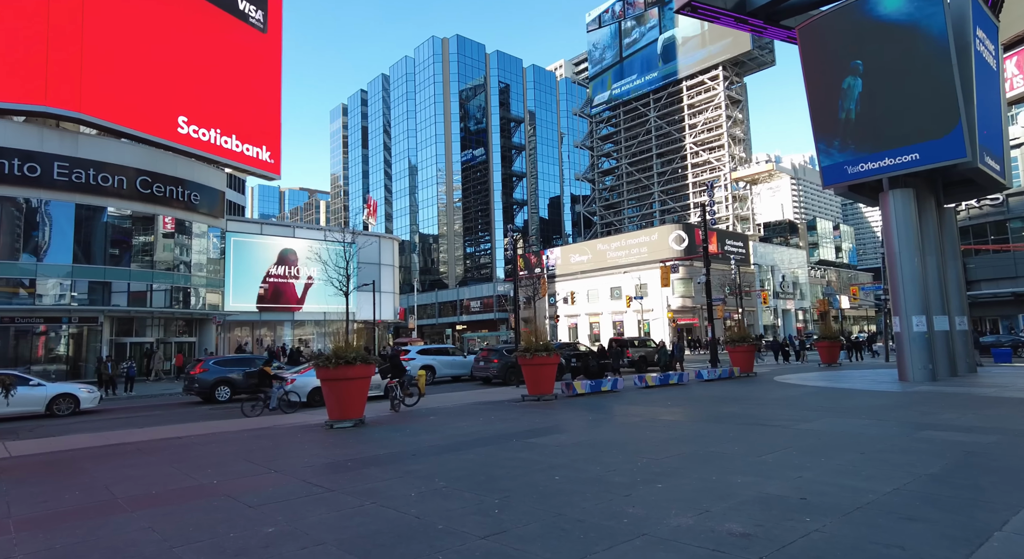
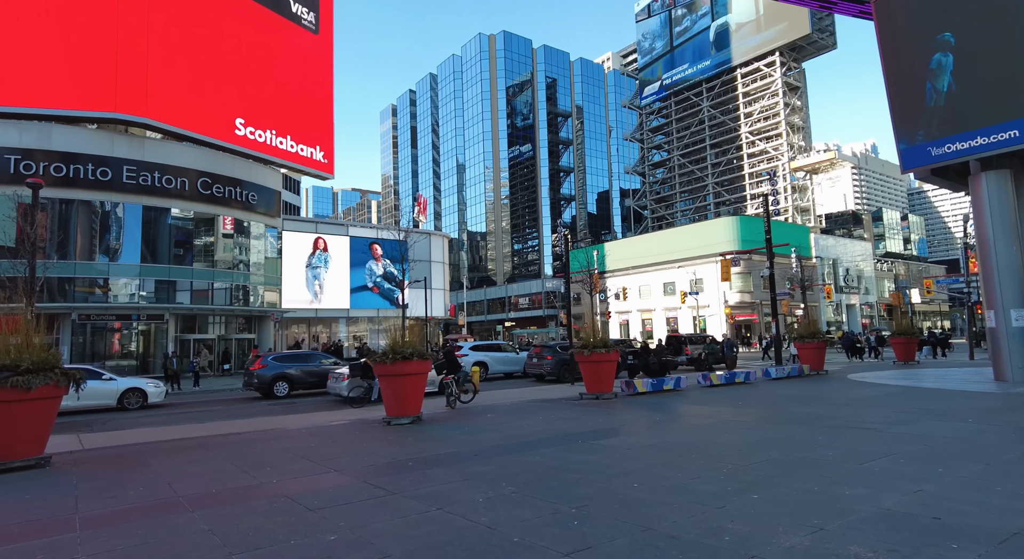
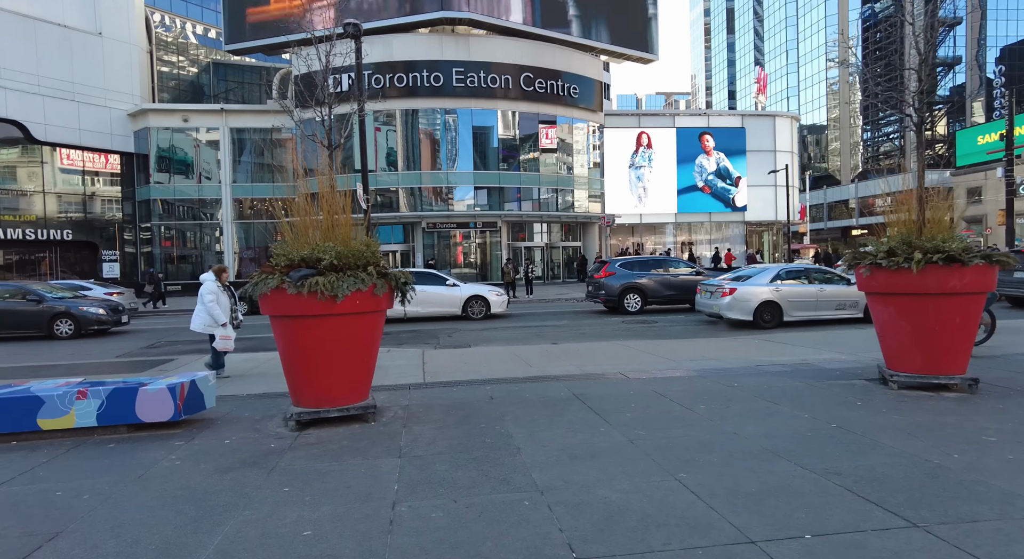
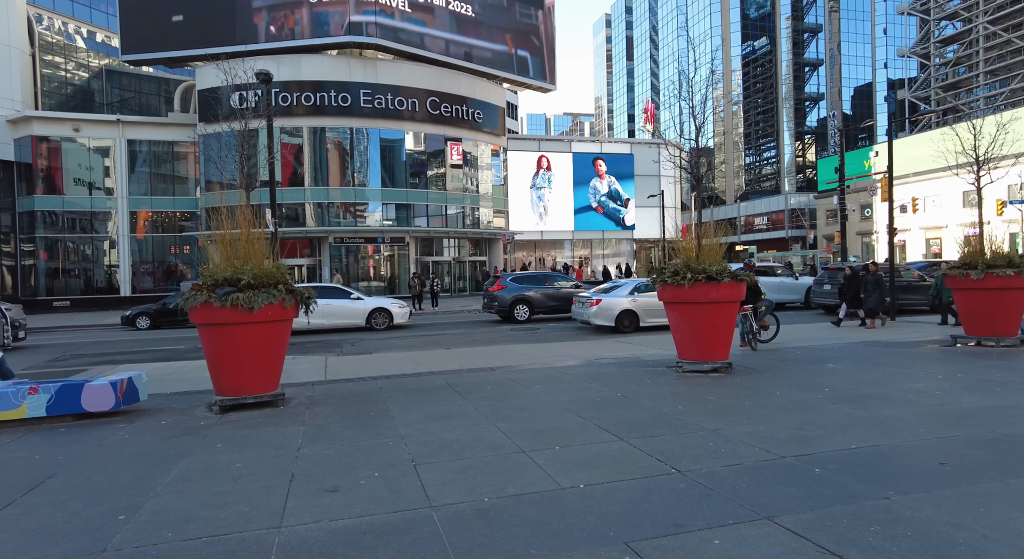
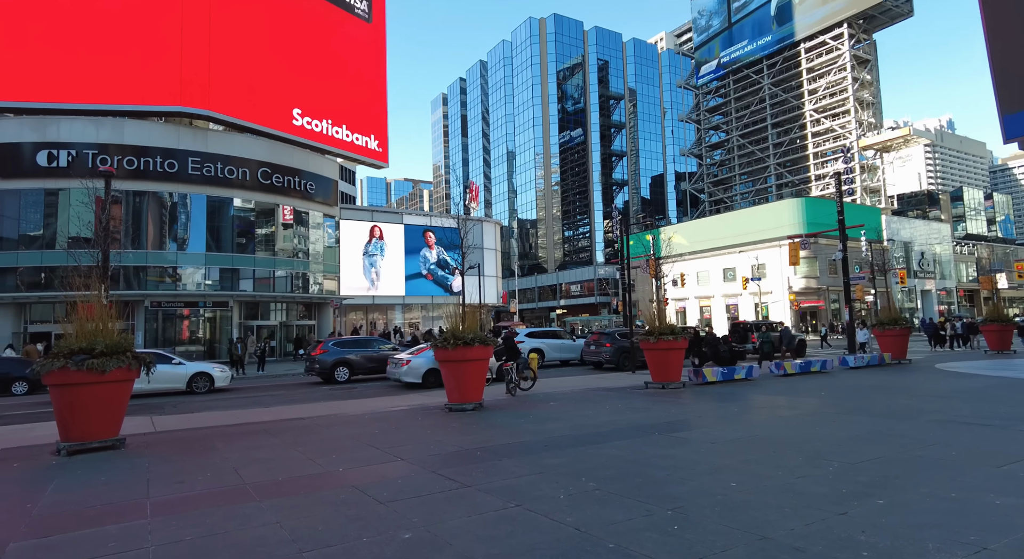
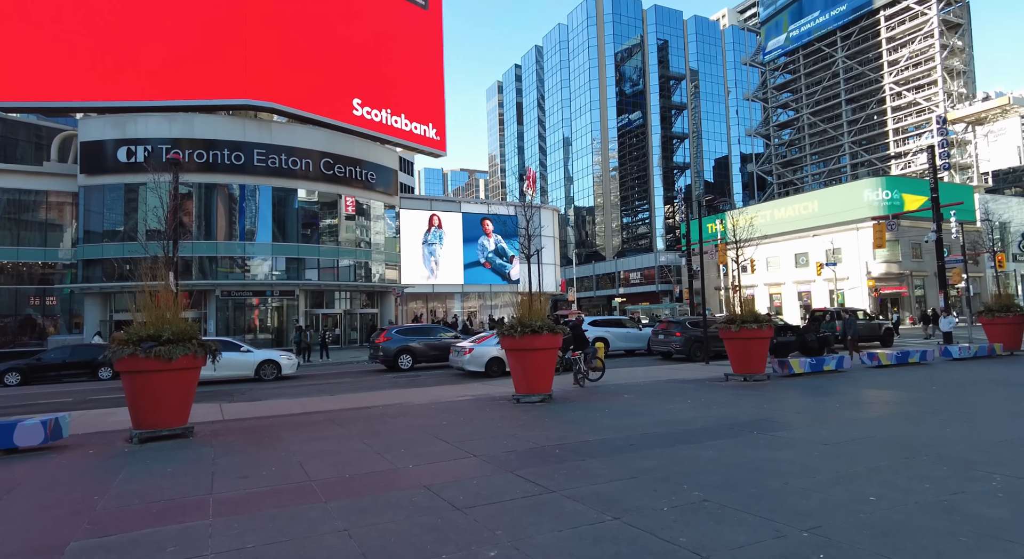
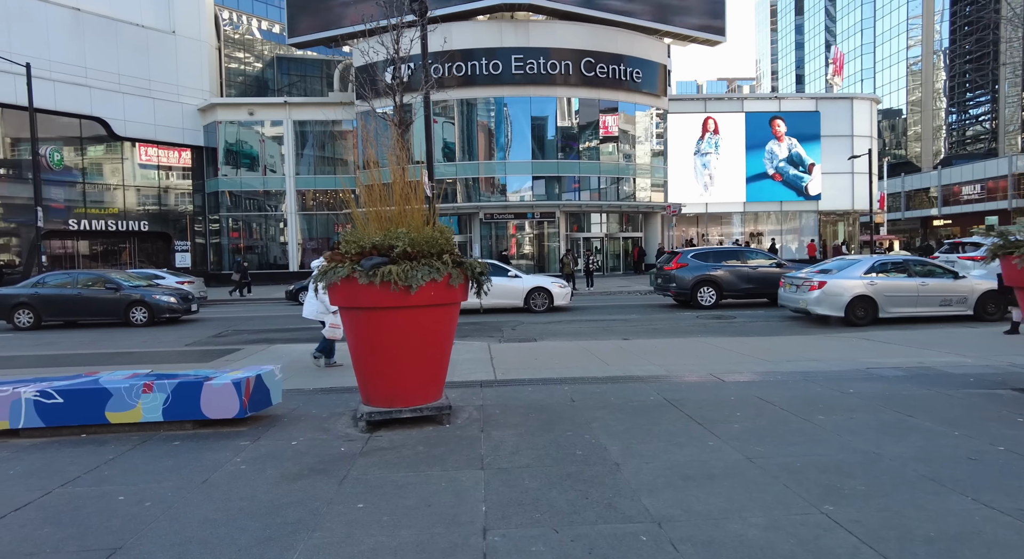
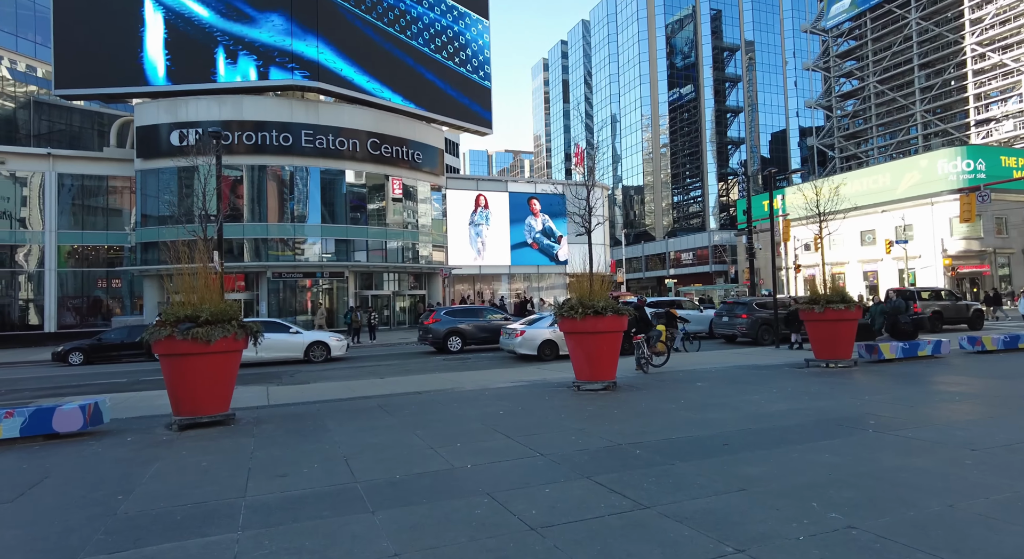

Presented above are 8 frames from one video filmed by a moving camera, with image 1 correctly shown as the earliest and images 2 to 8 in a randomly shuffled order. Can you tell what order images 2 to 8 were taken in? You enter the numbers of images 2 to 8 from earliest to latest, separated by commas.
2, 5, 6, 8, 4, 3, 7
